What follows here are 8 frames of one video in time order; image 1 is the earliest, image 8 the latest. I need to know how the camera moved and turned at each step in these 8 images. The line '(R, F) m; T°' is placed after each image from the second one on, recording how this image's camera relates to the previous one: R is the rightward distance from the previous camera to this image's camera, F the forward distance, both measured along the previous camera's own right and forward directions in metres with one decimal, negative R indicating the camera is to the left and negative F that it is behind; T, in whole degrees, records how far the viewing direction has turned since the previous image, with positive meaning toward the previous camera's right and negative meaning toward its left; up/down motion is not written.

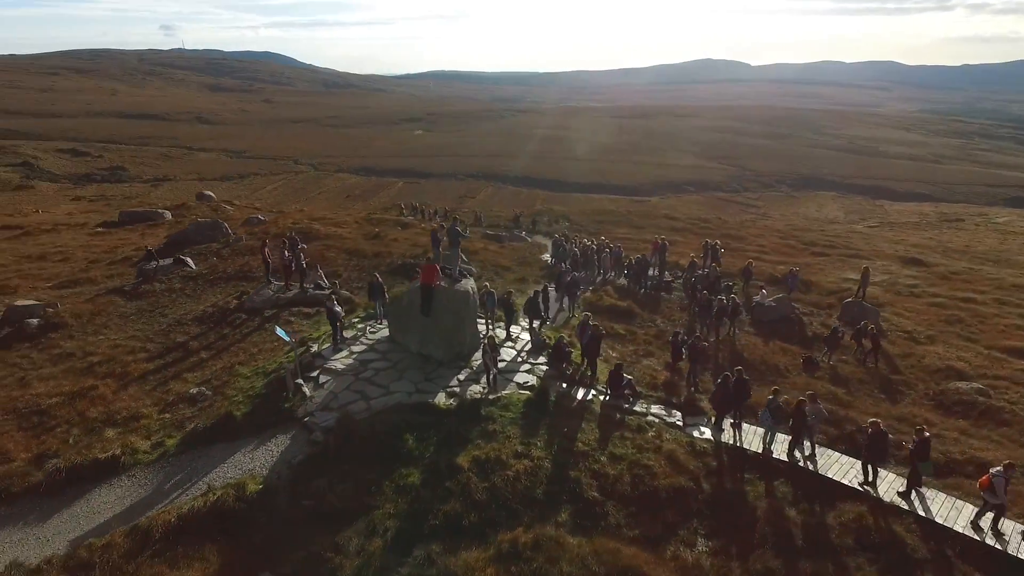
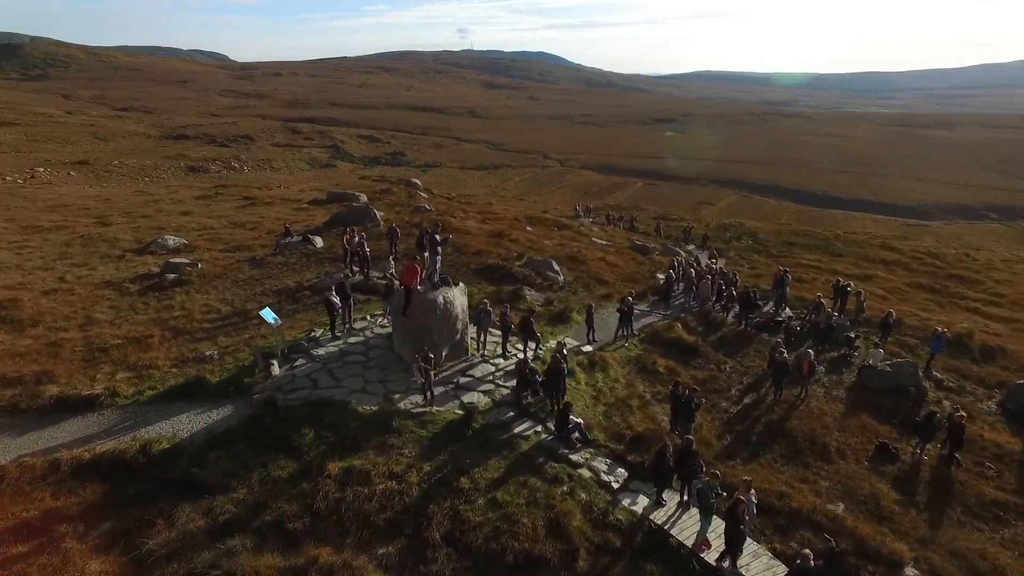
(+5.7, +1.9) m; -21°
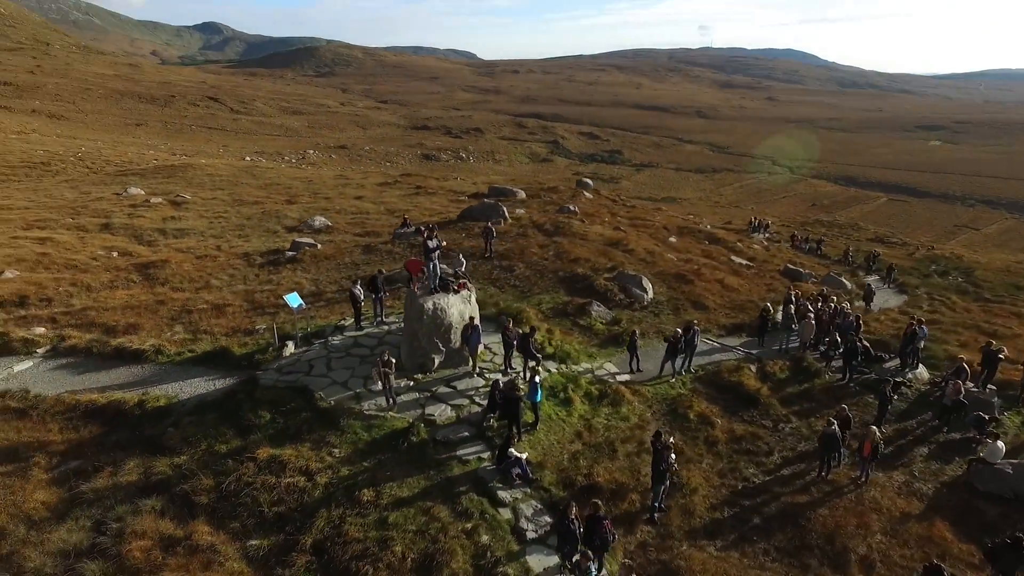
(+4.7, +1.6) m; -19°
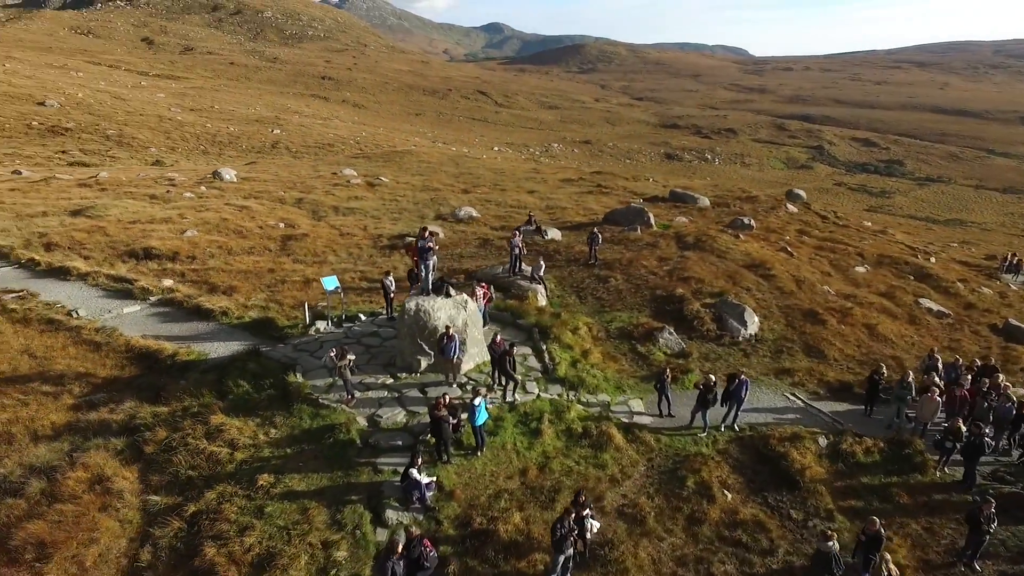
(+5.2, +2.1) m; -21°
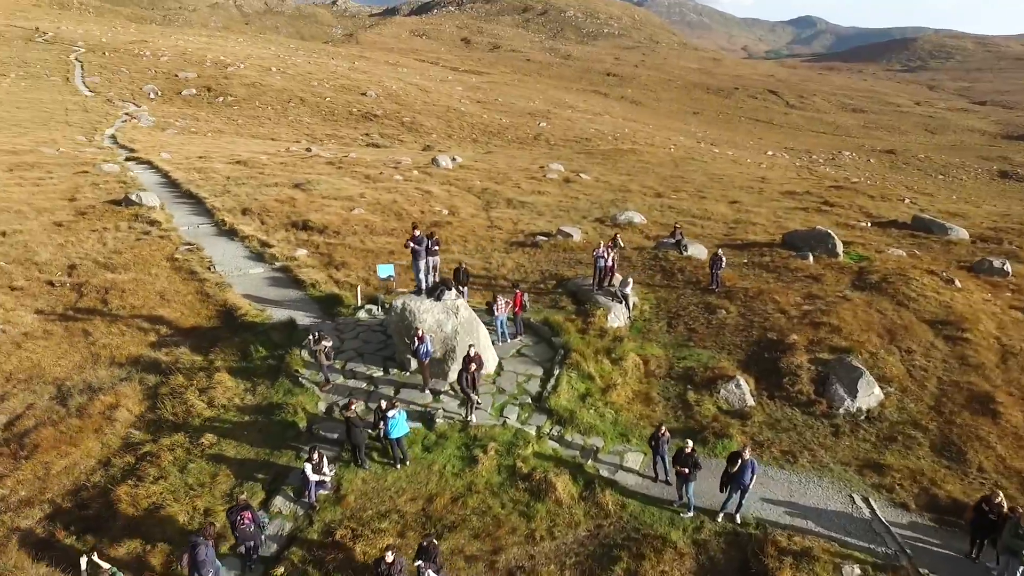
(+5.5, +2.3) m; -23°
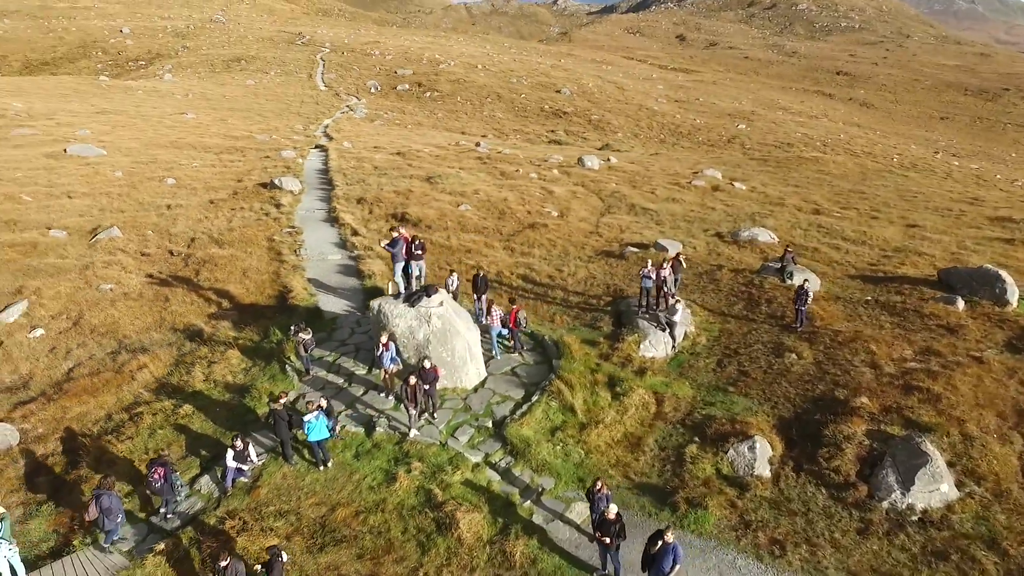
(+4.4, +1.6) m; -17°
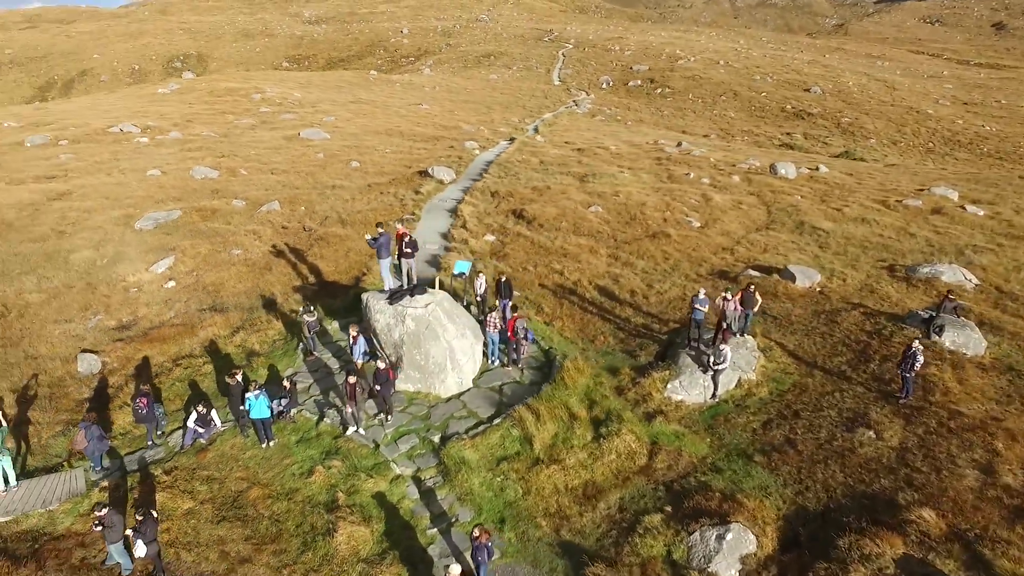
(+4.9, +2.0) m; -20°
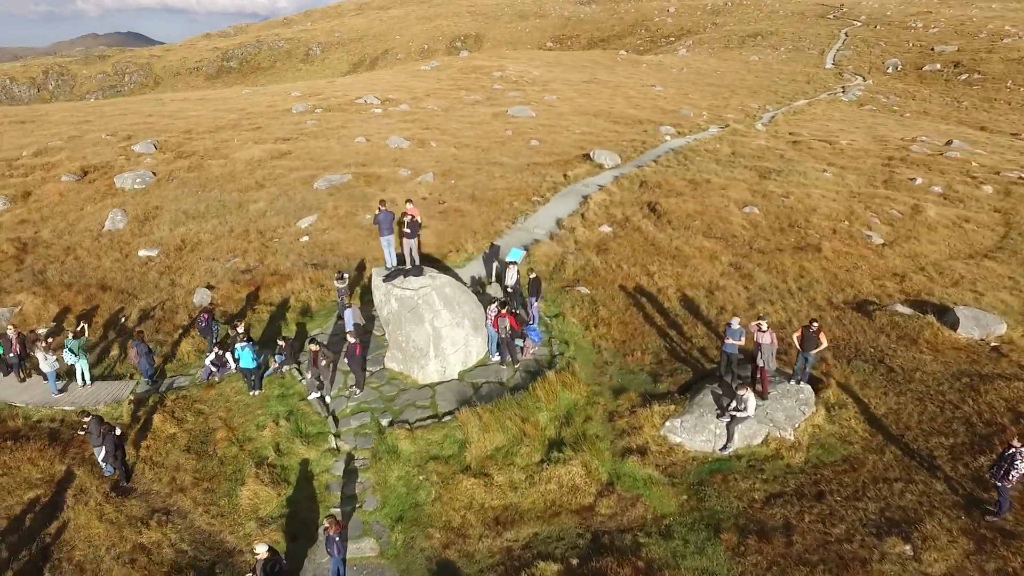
(+4.9, +1.9) m; -22°
